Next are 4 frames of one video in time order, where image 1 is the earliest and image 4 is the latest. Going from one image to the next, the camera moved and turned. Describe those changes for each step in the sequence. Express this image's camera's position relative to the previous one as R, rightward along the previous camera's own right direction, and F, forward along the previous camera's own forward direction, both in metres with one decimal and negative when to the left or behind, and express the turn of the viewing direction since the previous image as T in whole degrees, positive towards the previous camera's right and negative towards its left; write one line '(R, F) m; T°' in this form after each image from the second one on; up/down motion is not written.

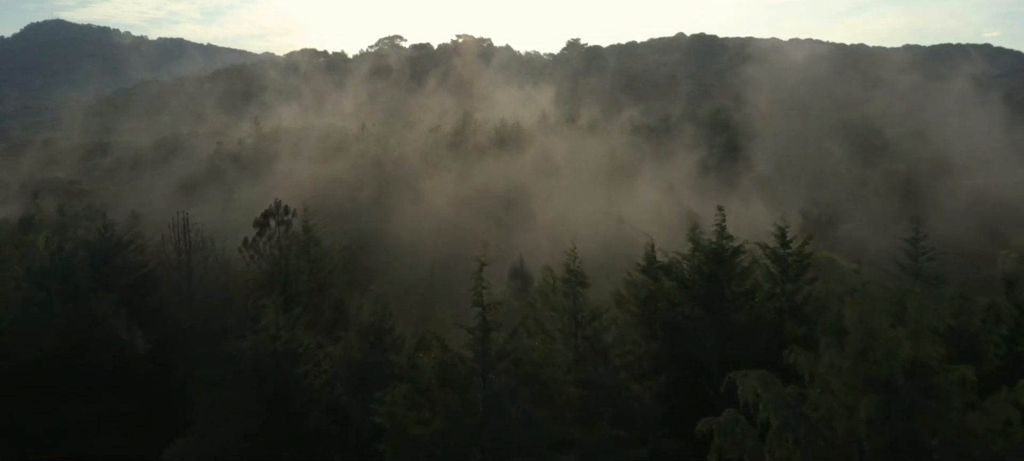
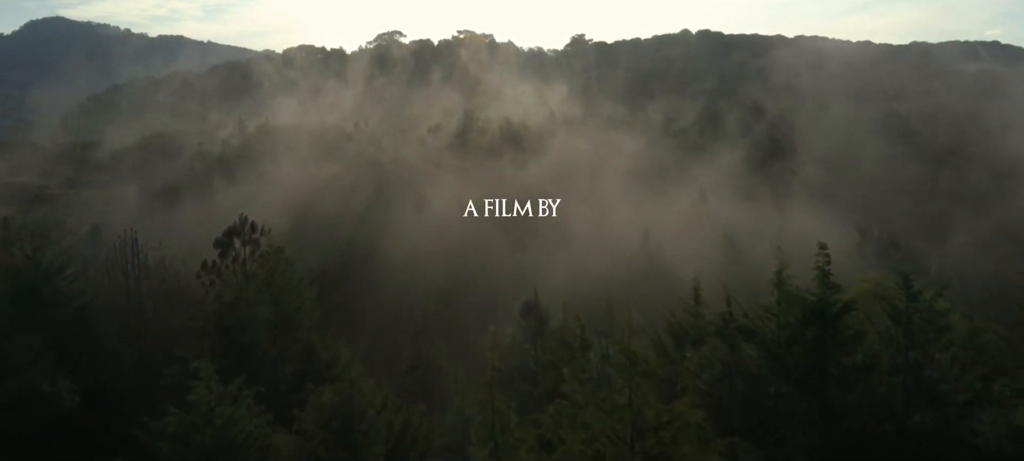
(-0.1, +3.2) m; 0°
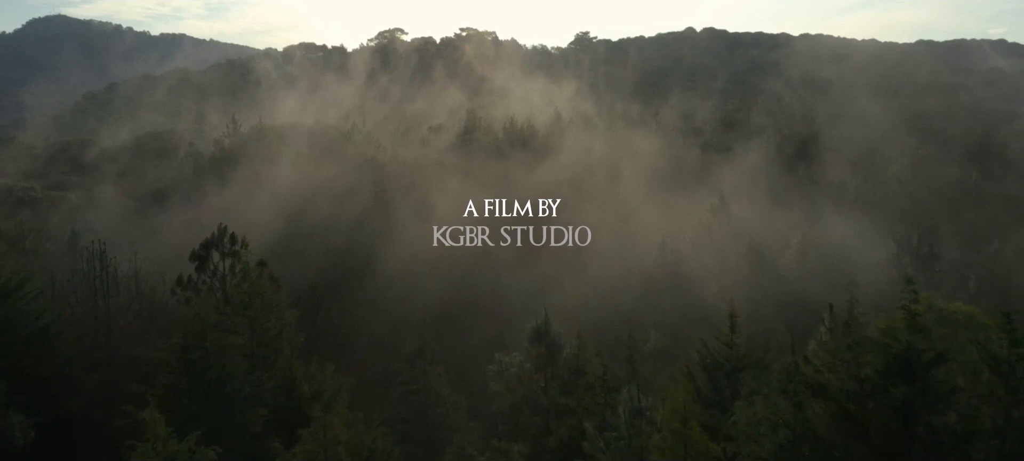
(0.0, +1.5) m; 0°
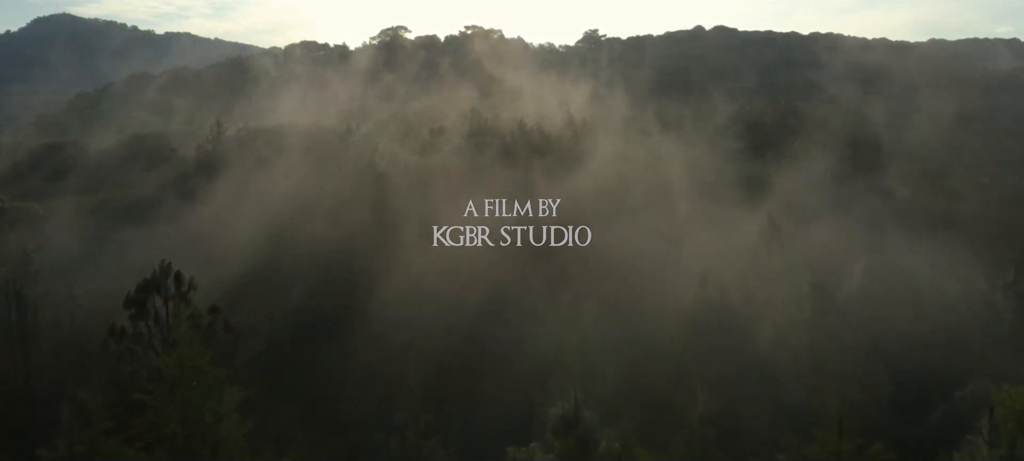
(-0.1, +3.0) m; 0°
